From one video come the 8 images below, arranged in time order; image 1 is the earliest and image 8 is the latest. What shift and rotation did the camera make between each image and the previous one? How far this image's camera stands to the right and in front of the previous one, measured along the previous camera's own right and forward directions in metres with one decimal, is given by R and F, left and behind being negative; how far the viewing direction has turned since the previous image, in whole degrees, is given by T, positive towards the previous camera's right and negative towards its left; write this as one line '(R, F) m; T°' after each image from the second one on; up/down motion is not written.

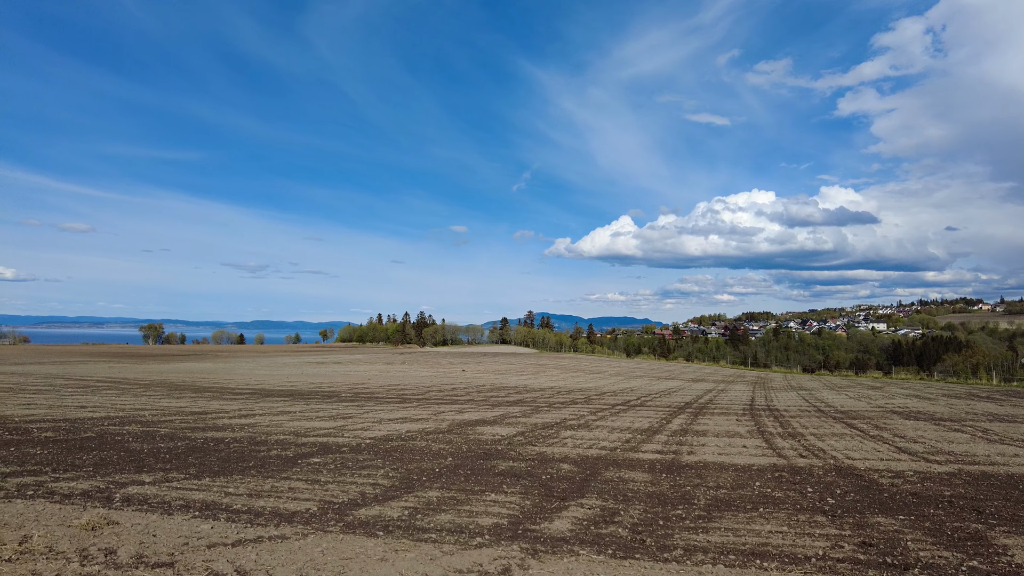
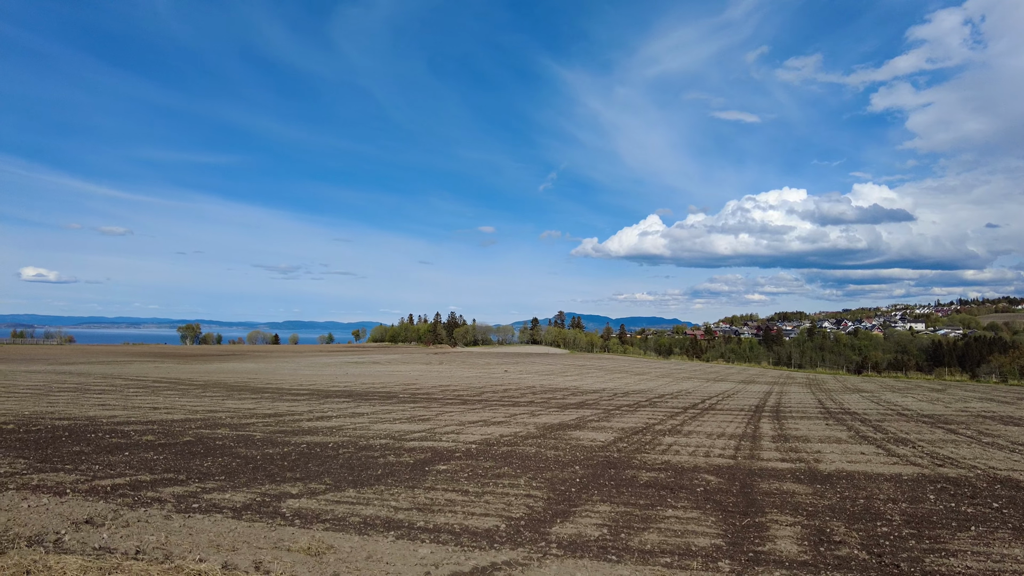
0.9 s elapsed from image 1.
(-2.7, +0.7) m; -2°
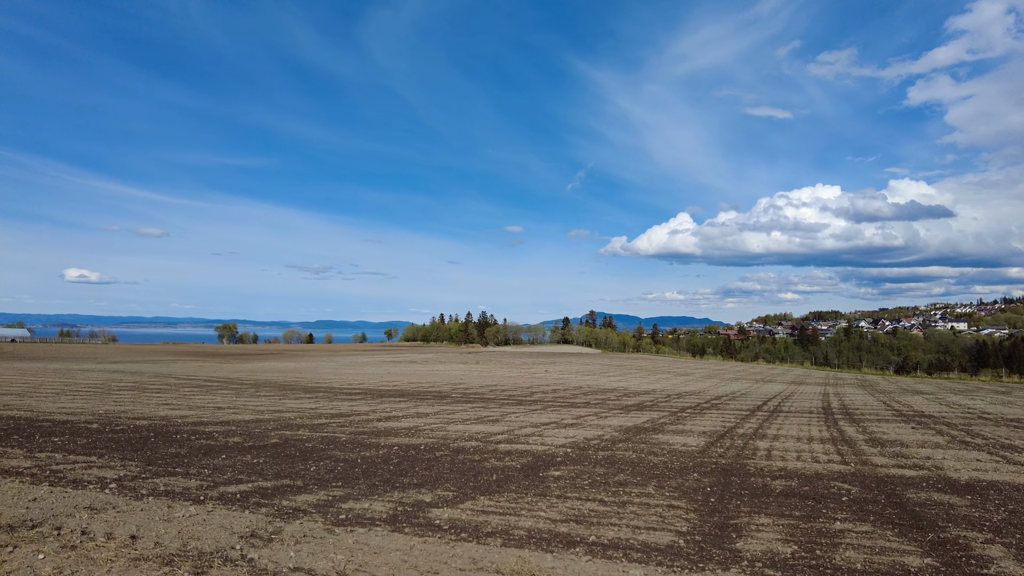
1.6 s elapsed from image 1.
(-2.1, +0.6) m; -2°
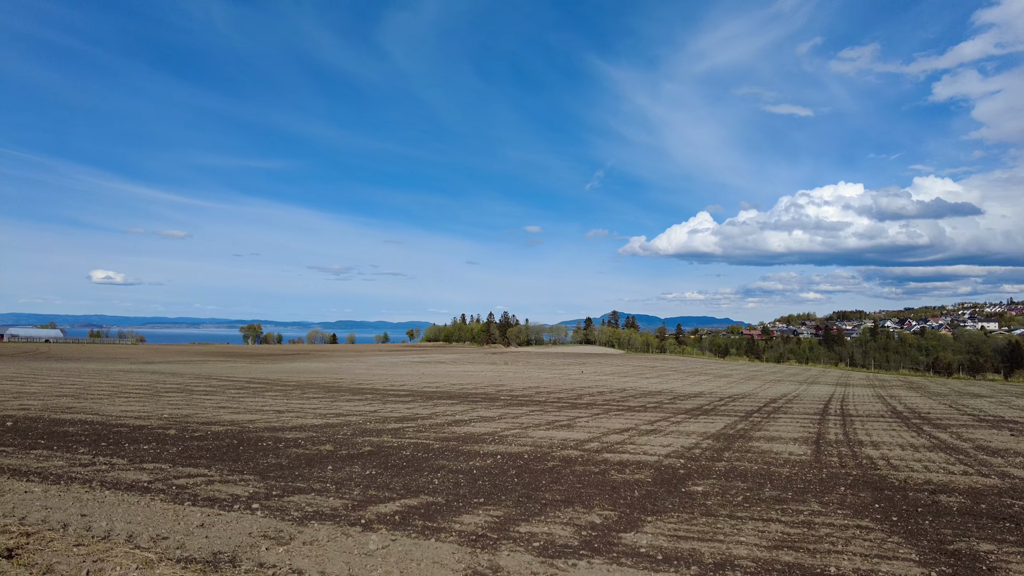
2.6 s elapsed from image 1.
(-2.5, +0.8) m; -1°
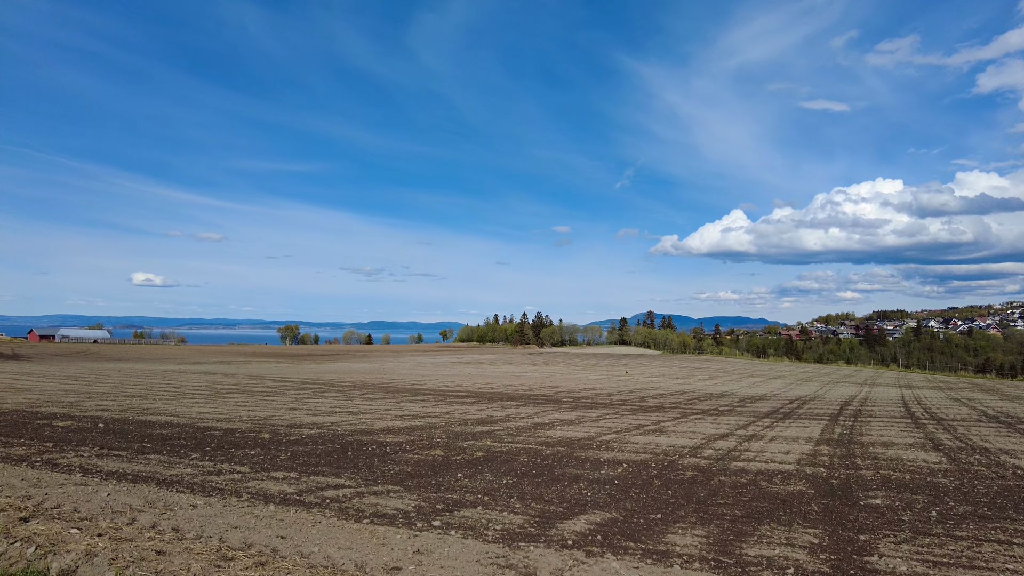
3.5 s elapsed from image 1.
(-2.4, +0.8) m; -2°
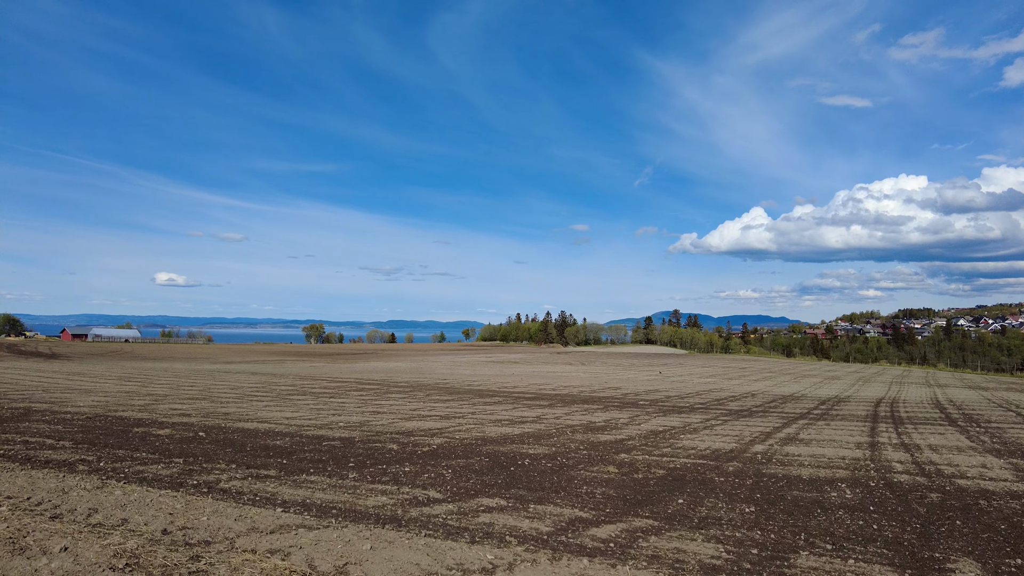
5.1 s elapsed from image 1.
(-3.8, +1.7) m; 0°
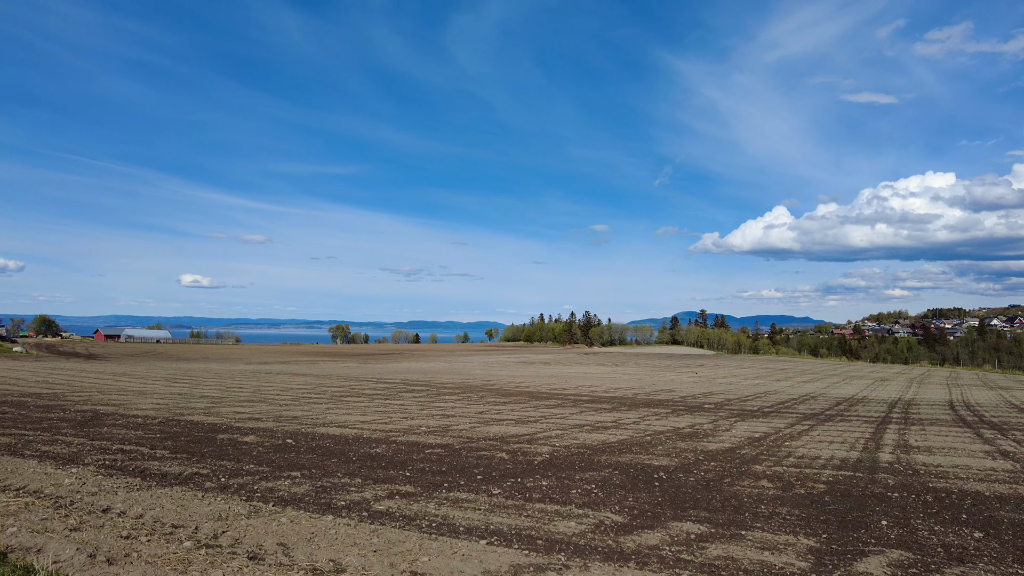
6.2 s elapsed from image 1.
(-2.5, +1.1) m; -1°
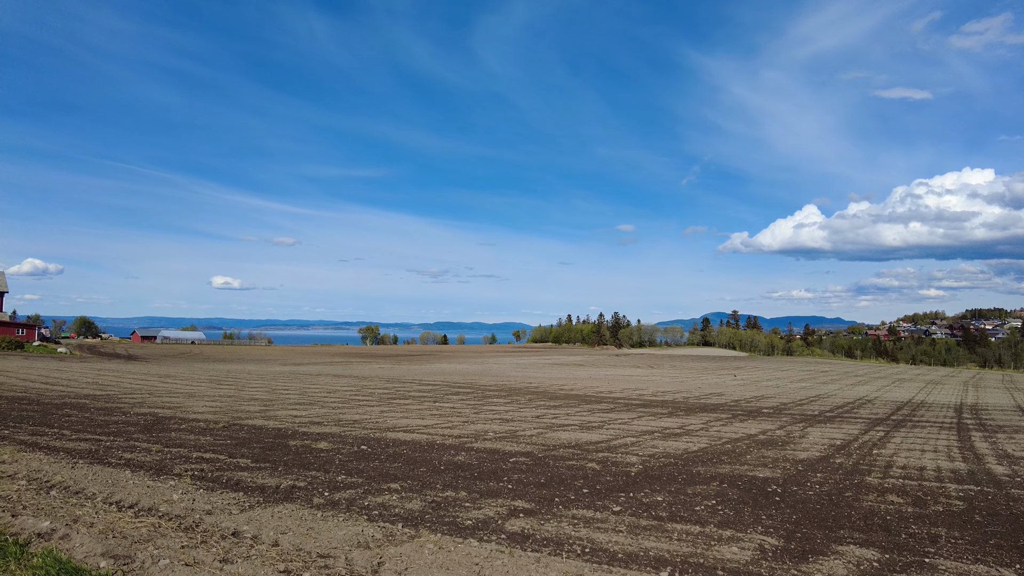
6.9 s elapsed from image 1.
(-1.5, +0.7) m; -2°
